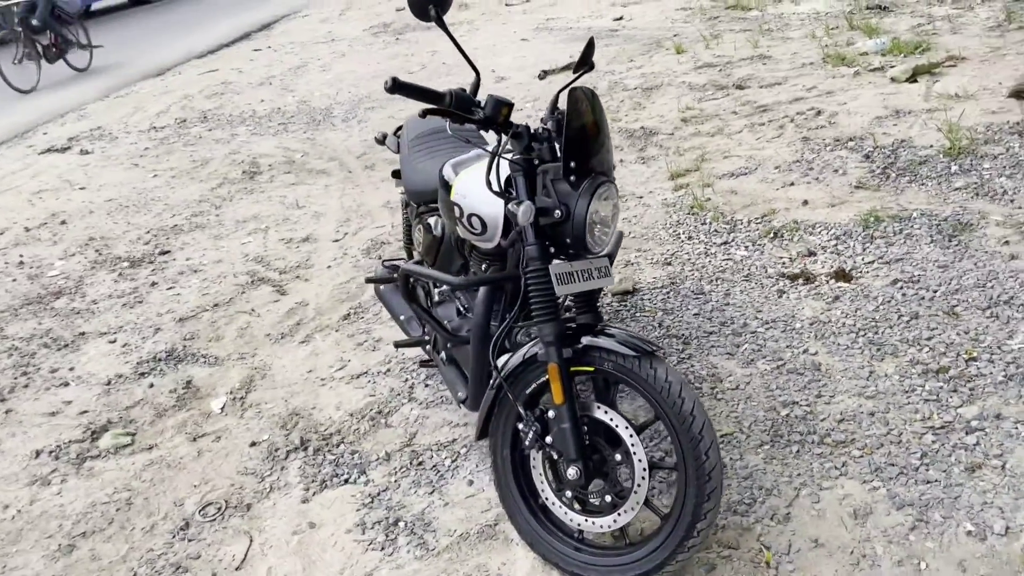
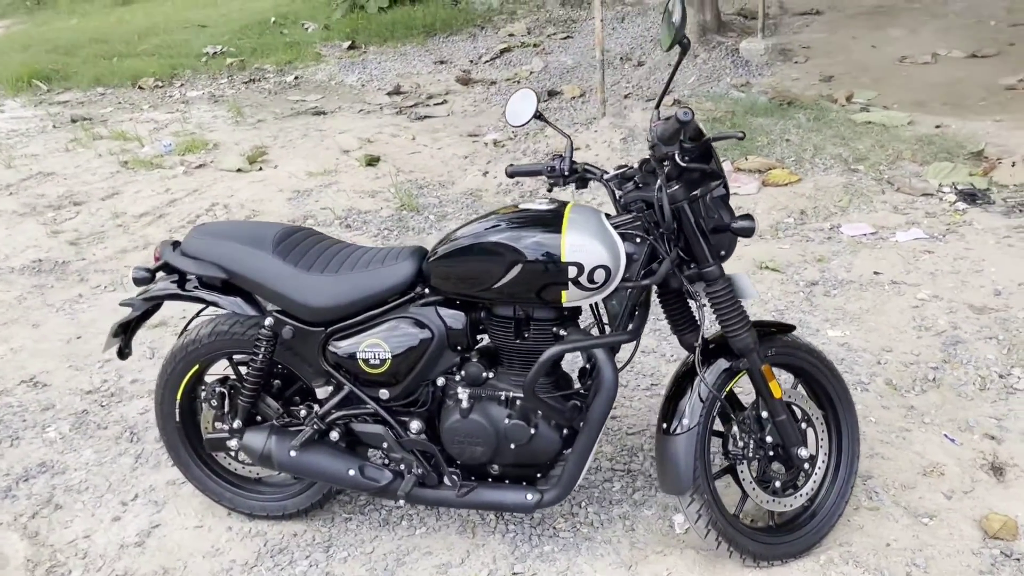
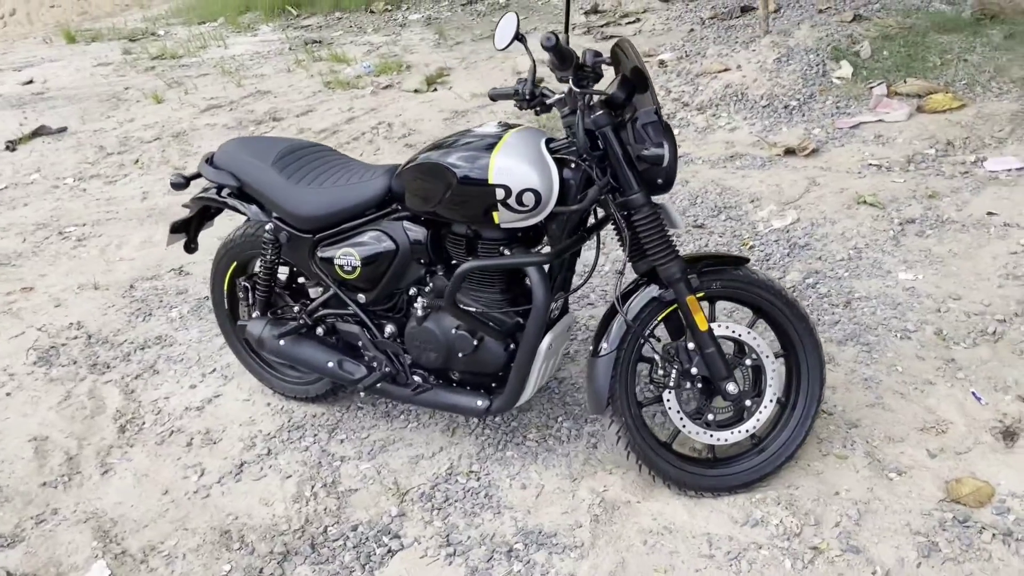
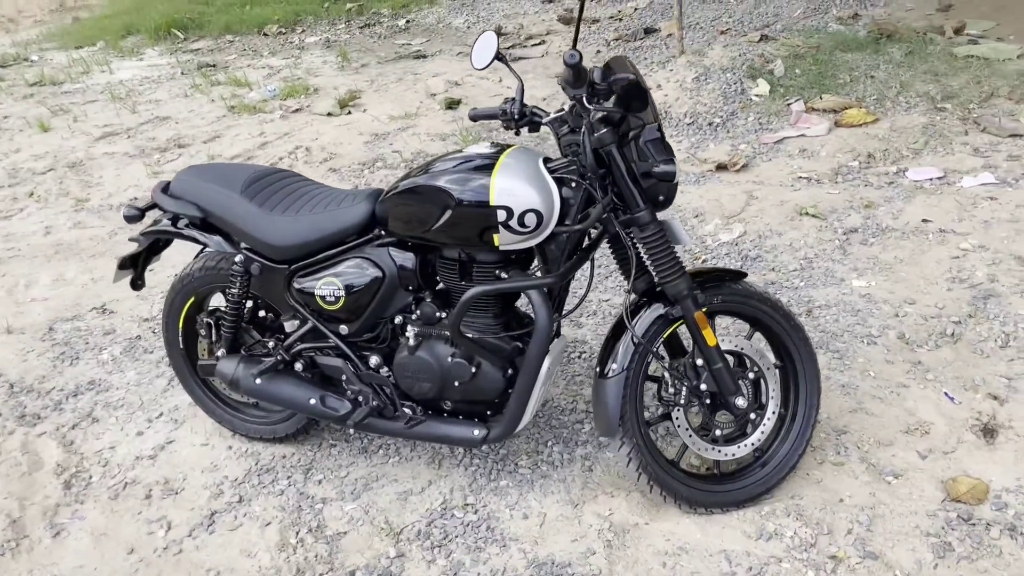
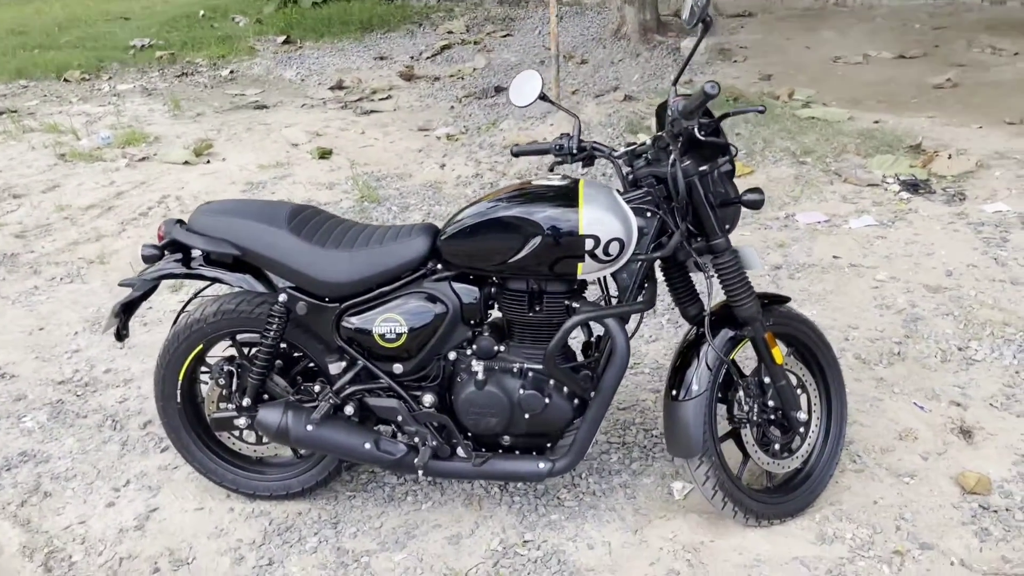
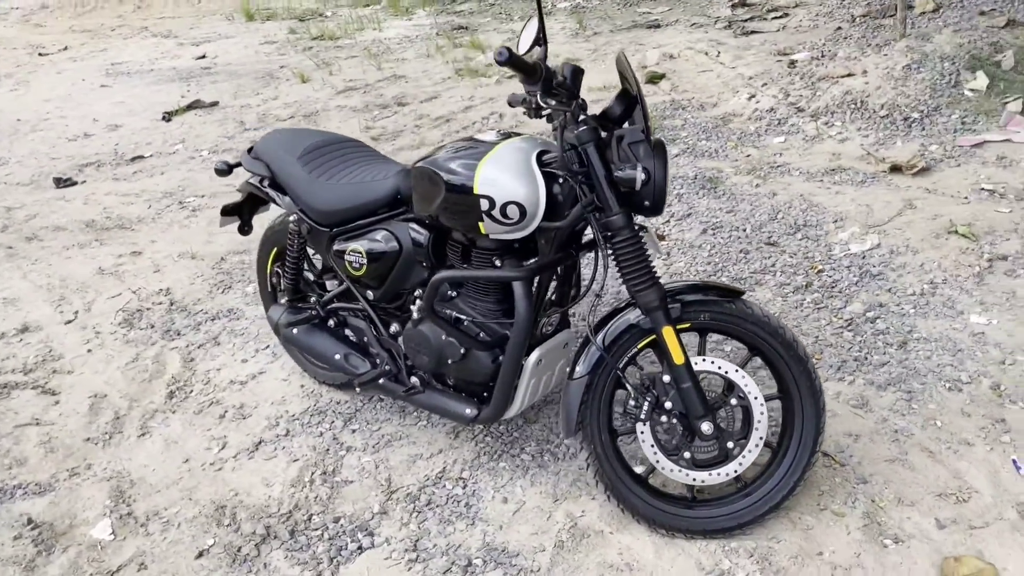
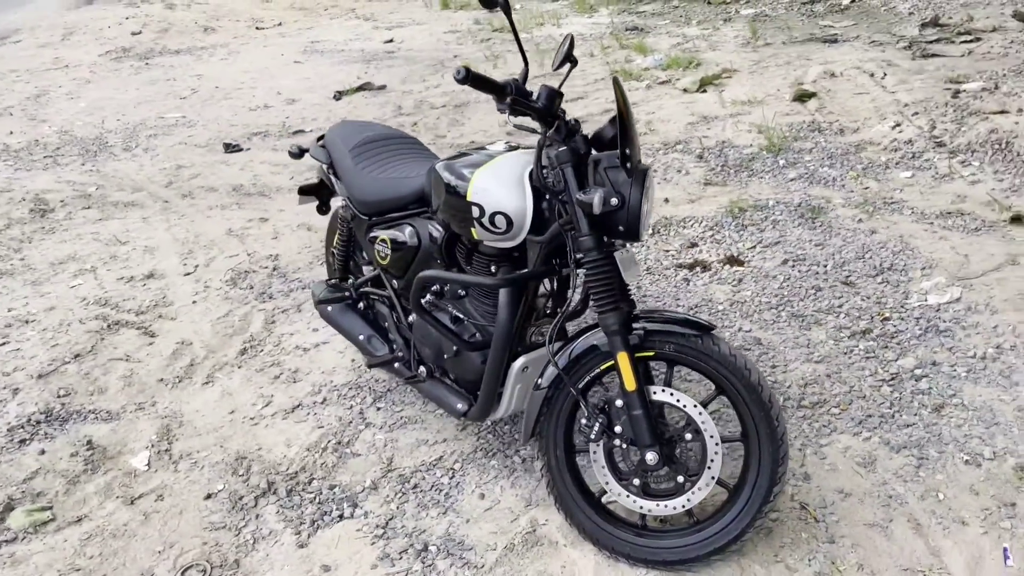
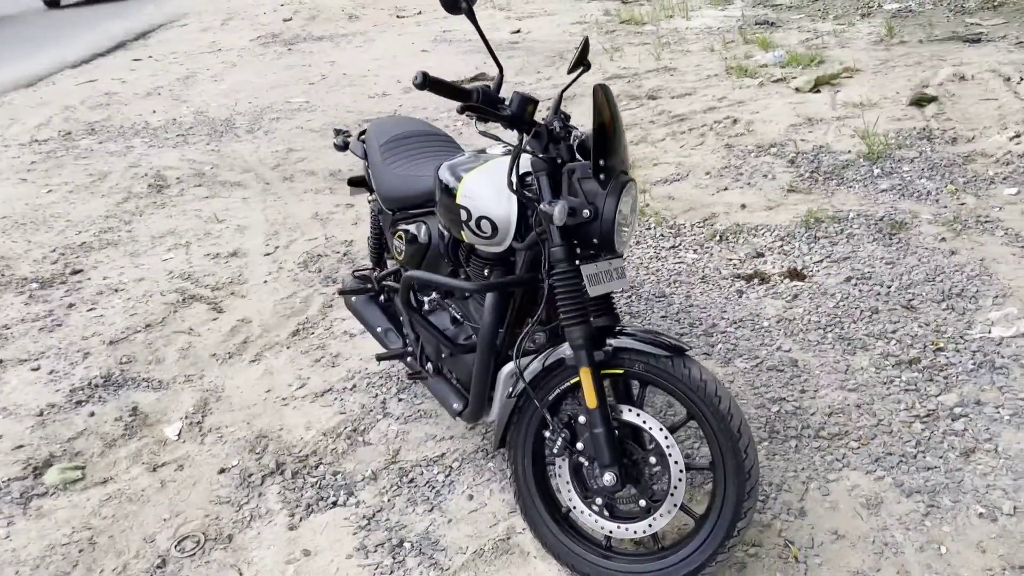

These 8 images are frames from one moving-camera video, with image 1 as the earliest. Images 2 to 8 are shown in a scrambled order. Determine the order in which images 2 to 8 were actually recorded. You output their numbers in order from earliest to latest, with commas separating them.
8, 7, 6, 3, 4, 2, 5
